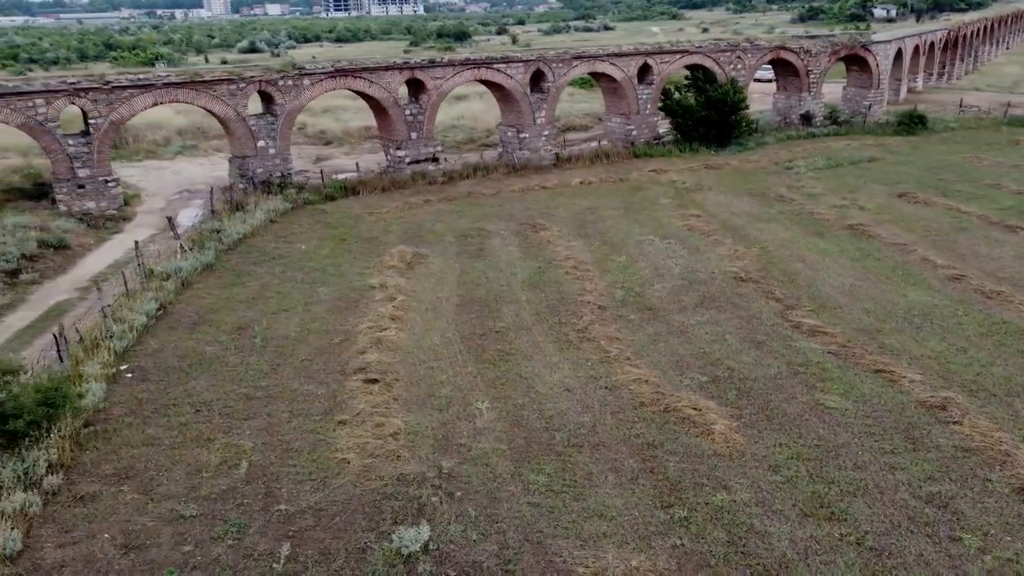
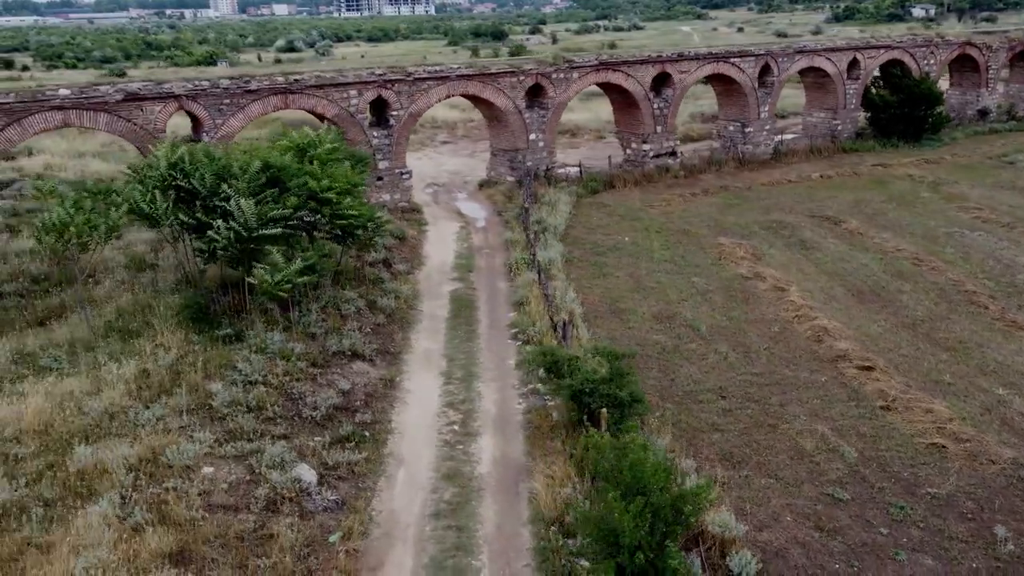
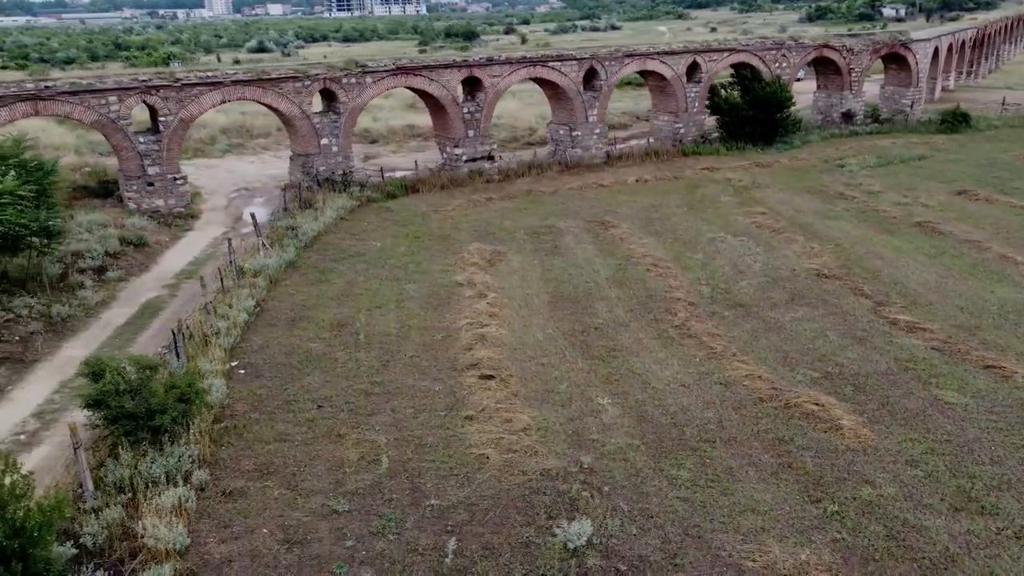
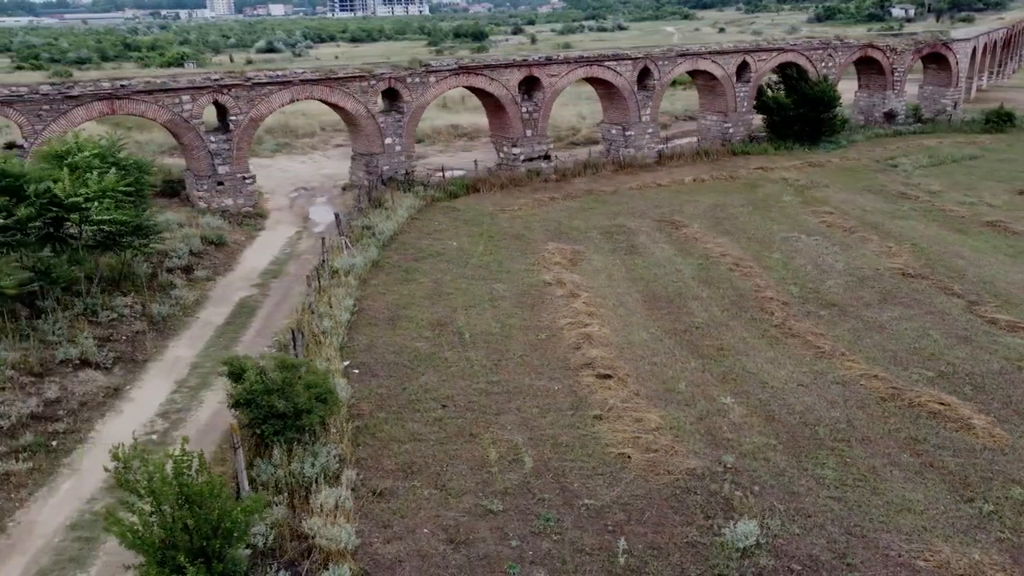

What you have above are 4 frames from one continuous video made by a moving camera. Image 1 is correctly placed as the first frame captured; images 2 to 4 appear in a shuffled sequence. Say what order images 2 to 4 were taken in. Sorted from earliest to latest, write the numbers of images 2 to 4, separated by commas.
3, 4, 2
